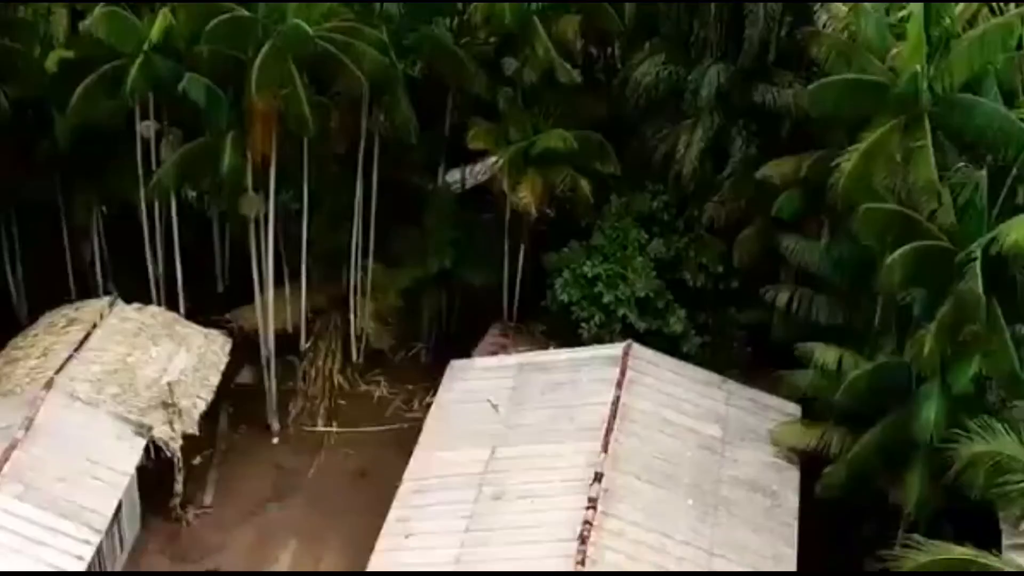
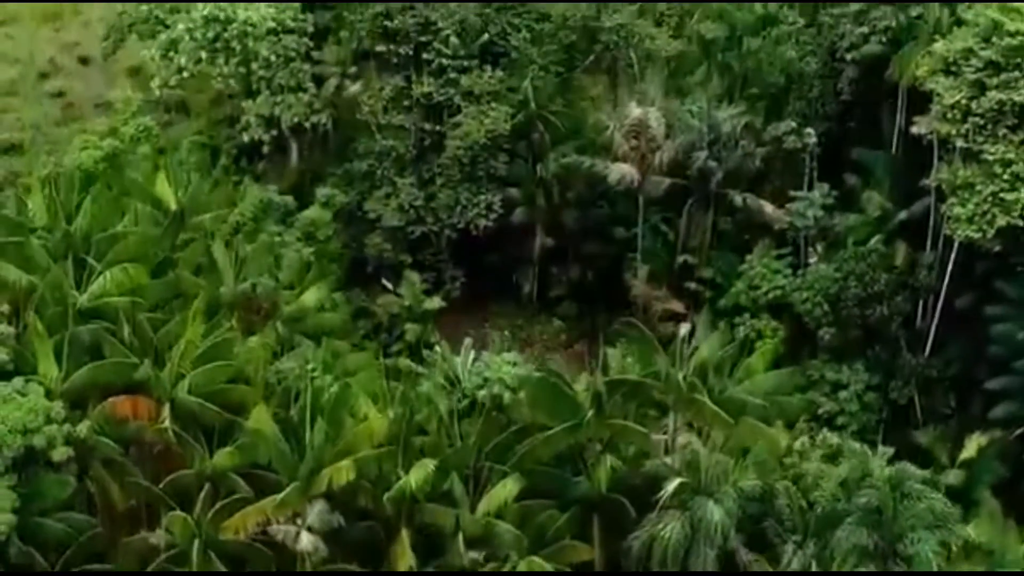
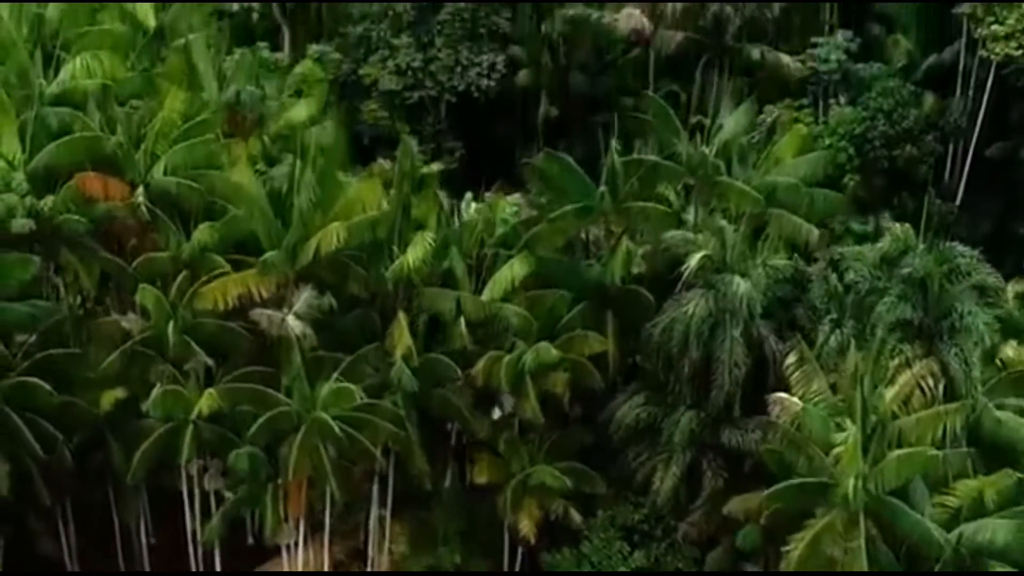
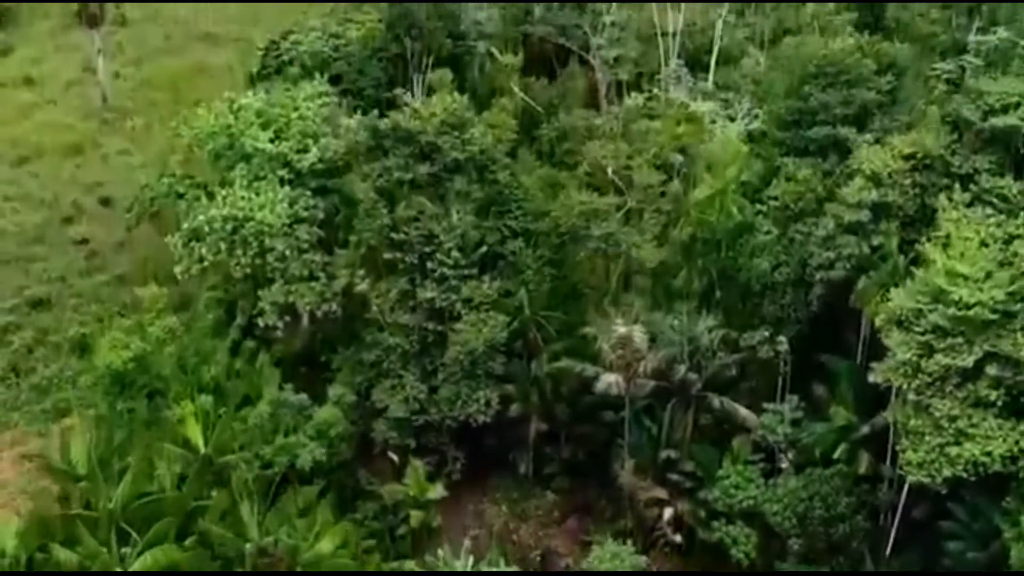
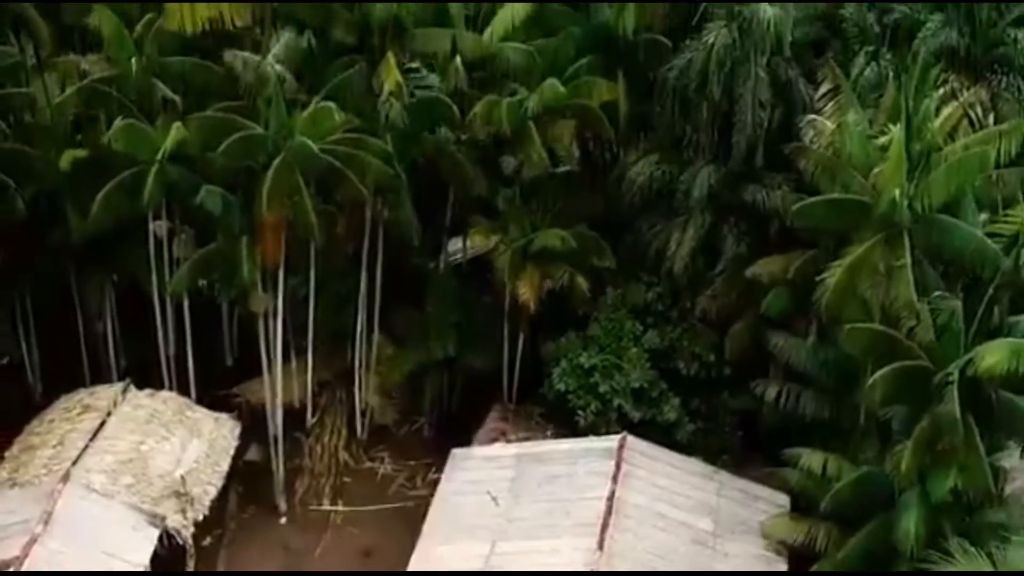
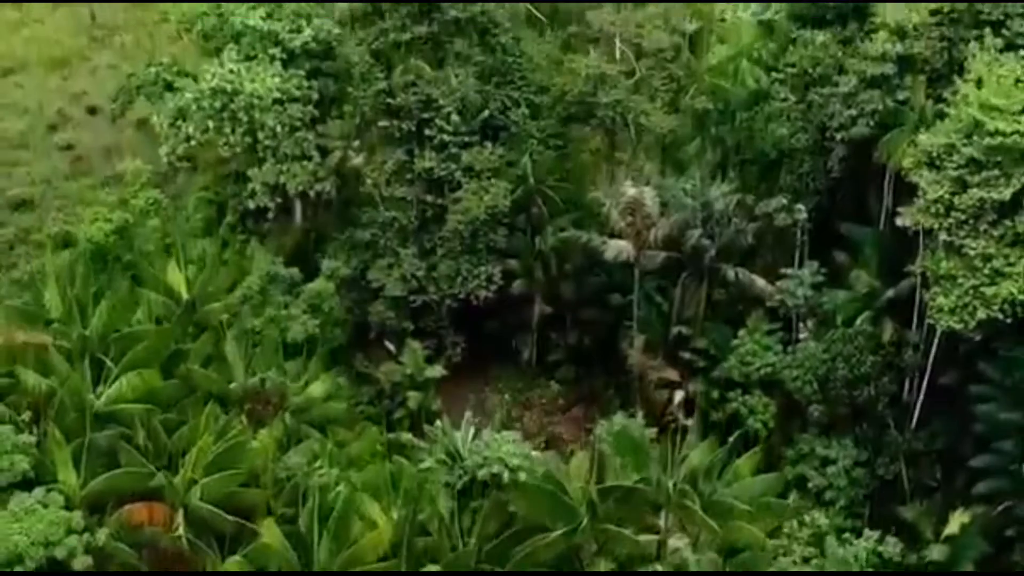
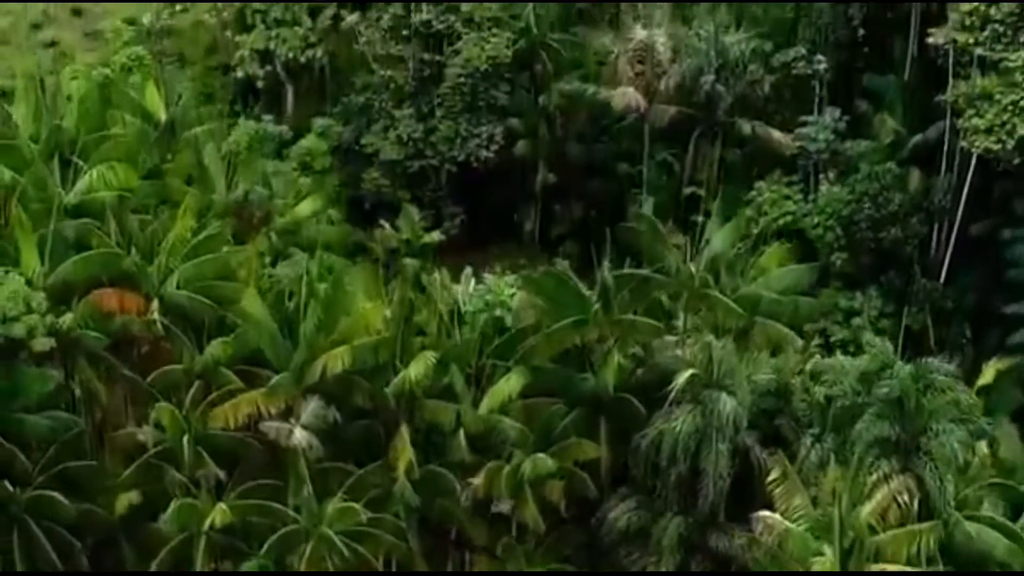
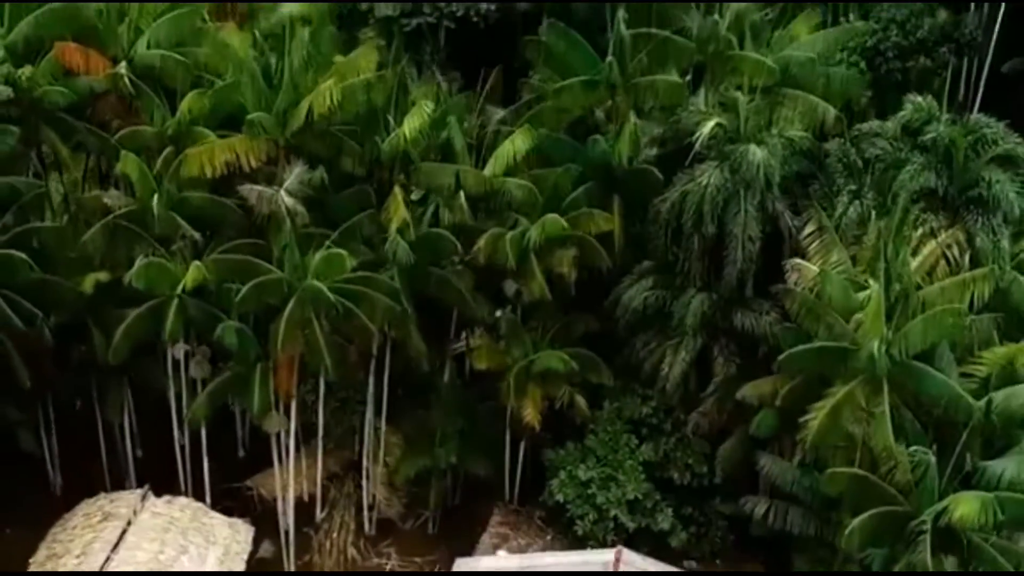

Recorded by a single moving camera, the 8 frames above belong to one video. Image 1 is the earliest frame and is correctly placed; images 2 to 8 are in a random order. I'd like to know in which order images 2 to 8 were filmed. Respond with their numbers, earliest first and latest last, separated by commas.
5, 8, 3, 7, 2, 6, 4
